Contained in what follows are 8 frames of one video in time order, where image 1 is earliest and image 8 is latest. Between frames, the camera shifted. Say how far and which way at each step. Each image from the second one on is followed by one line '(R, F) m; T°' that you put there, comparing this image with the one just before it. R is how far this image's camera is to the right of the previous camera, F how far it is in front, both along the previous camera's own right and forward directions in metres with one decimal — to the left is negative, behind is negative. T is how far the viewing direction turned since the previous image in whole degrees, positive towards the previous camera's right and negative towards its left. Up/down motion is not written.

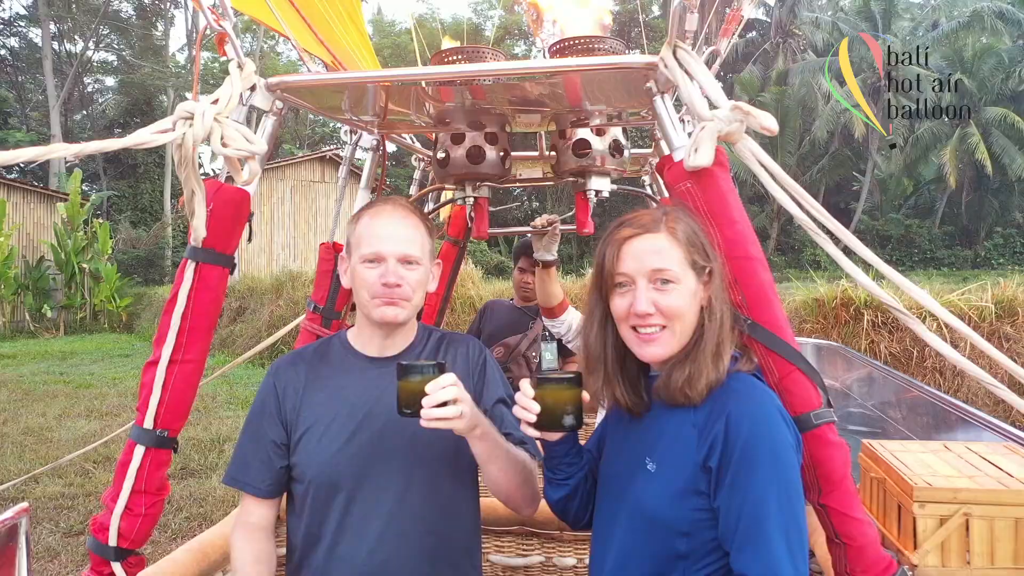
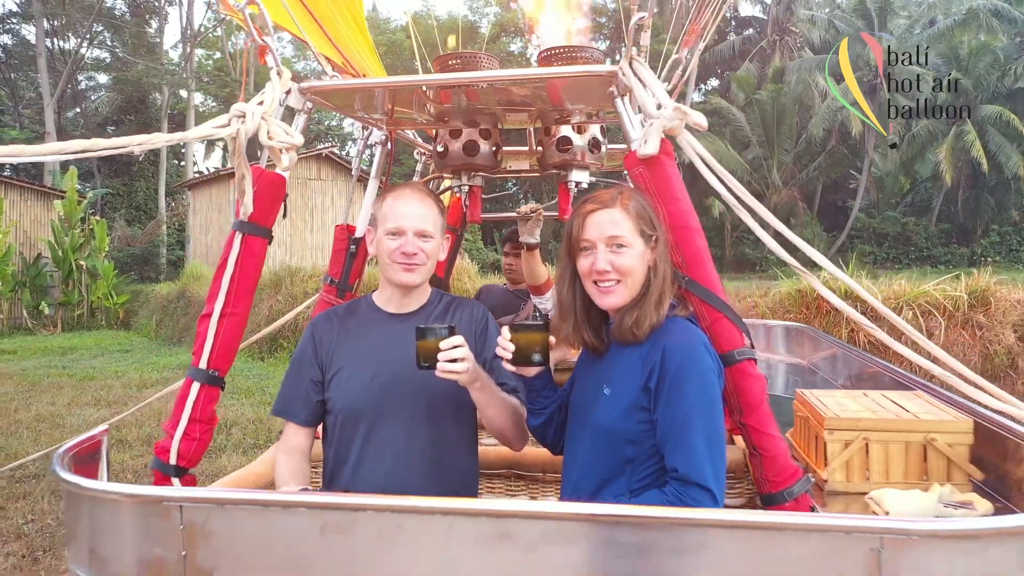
(0.0, -0.2) m; 0°
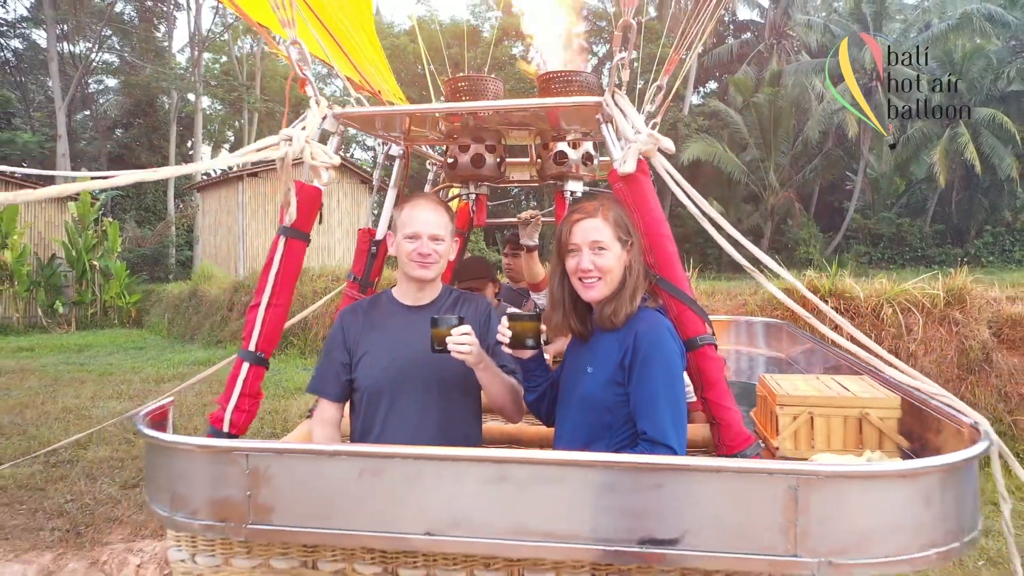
(0.0, -0.2) m; 0°
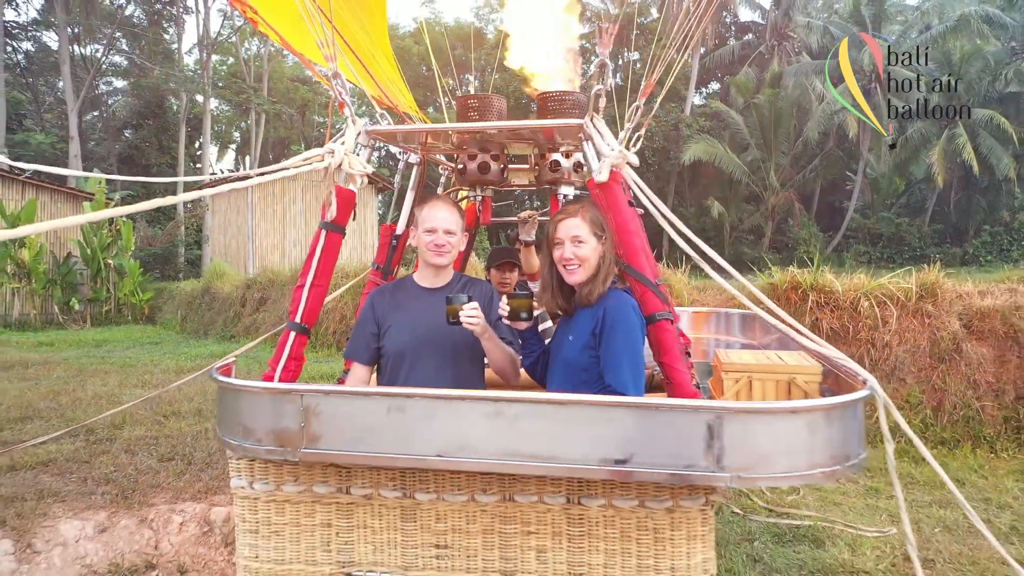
(0.0, -0.3) m; 0°
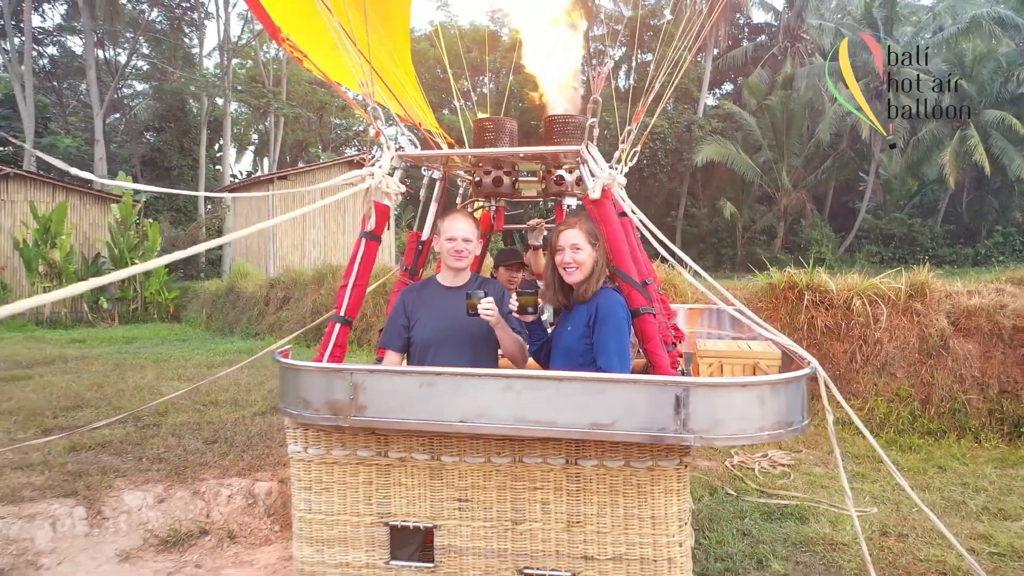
(0.0, -0.4) m; -1°
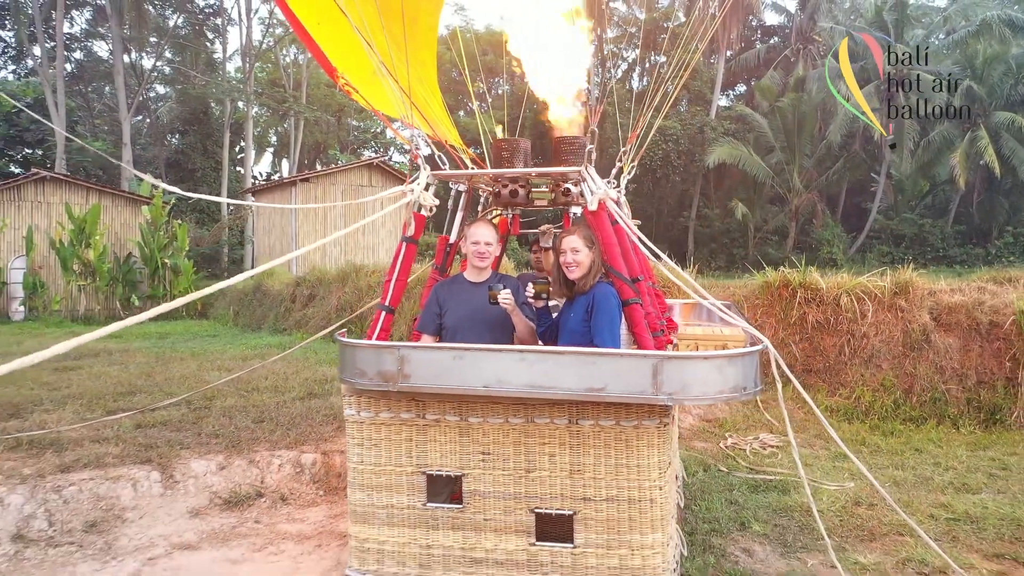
(0.0, -0.5) m; -1°
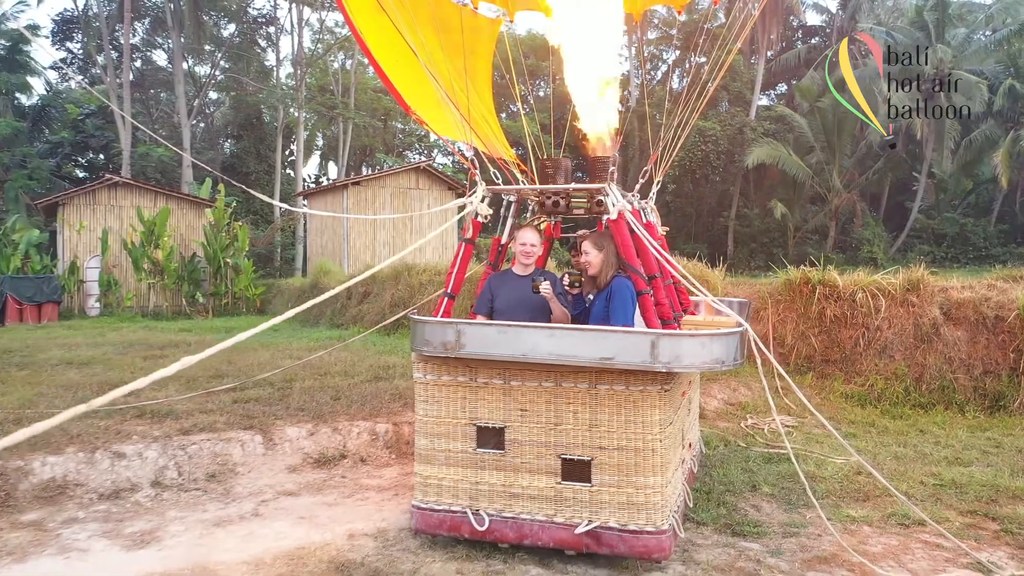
(0.0, -0.7) m; -3°
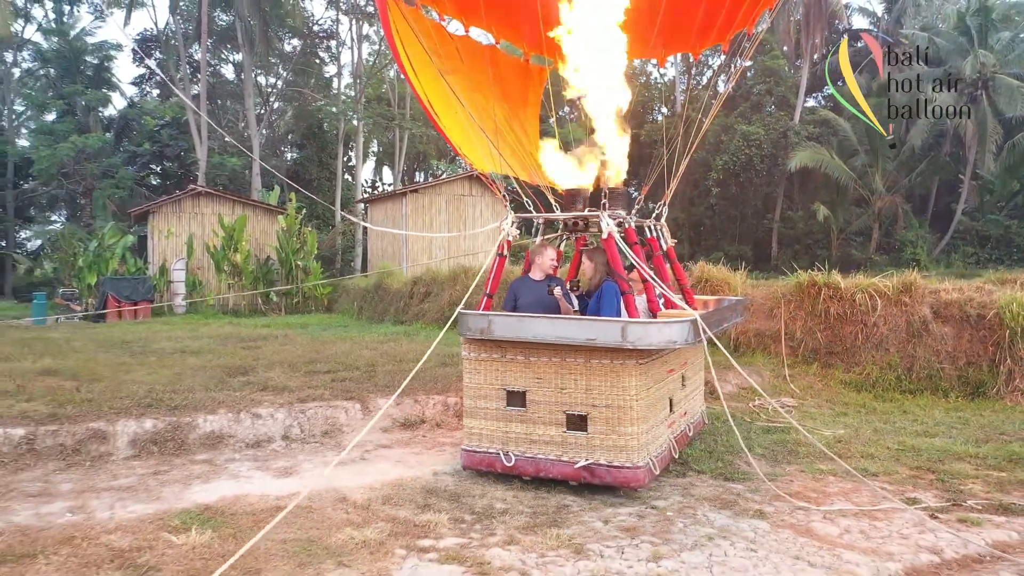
(0.0, -1.2) m; -3°
